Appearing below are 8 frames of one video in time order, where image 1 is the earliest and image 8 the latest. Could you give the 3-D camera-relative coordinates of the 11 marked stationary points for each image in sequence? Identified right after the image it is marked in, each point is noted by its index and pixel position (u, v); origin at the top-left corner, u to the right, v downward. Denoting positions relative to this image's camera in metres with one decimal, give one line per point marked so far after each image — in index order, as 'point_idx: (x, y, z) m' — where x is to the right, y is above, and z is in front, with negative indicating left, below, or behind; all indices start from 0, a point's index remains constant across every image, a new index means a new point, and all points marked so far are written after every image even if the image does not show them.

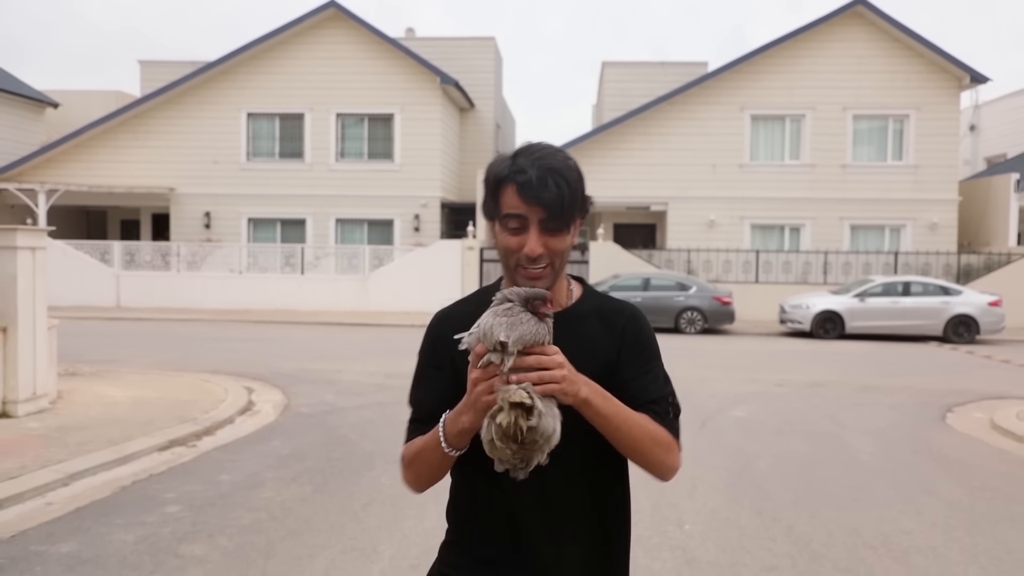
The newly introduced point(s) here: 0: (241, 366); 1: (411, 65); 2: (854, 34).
0: (-4.3, -1.3, +10.5) m
1: (-2.9, +6.4, +18.6) m
2: (+9.4, +7.0, +17.8) m
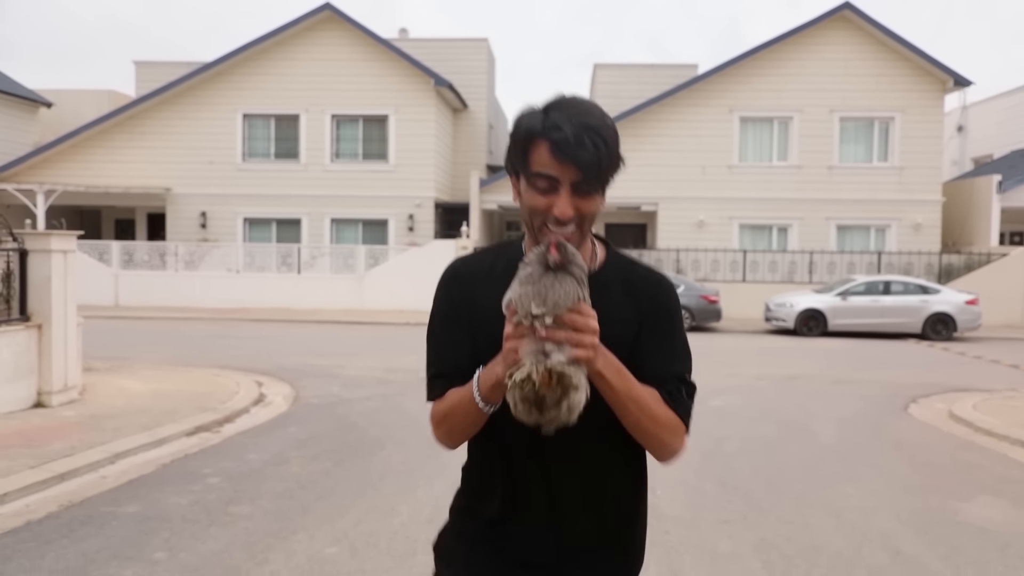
0: (-4.4, -1.3, +11.1) m
1: (-3.1, +6.4, +19.2) m
2: (+9.2, +7.1, +18.4) m
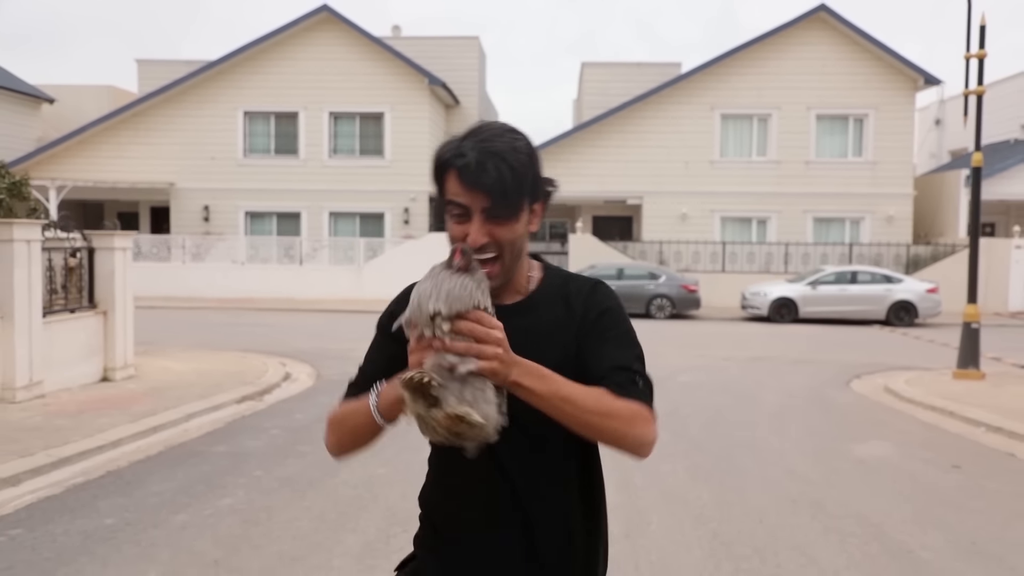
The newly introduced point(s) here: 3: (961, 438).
0: (-4.5, -1.2, +12.2) m
1: (-3.4, +6.7, +20.3) m
2: (+8.9, +7.4, +19.7) m
3: (+4.7, -1.8, +7.2) m
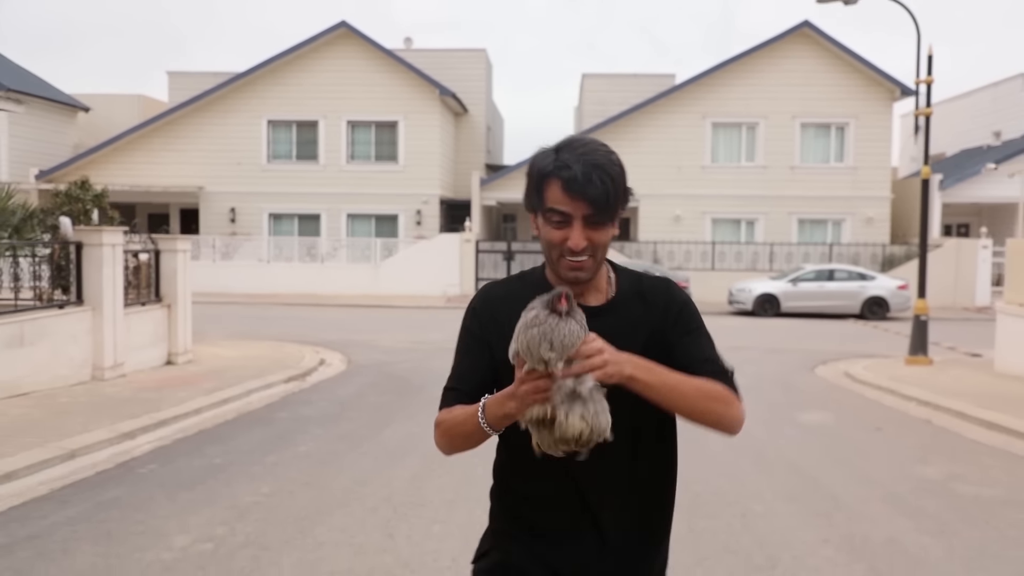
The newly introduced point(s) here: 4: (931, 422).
0: (-4.4, -1.1, +13.7) m
1: (-3.2, +6.8, +21.7) m
2: (+9.1, +7.5, +21.1) m
3: (+4.8, -1.8, +8.6) m
4: (+5.5, -1.8, +8.9) m
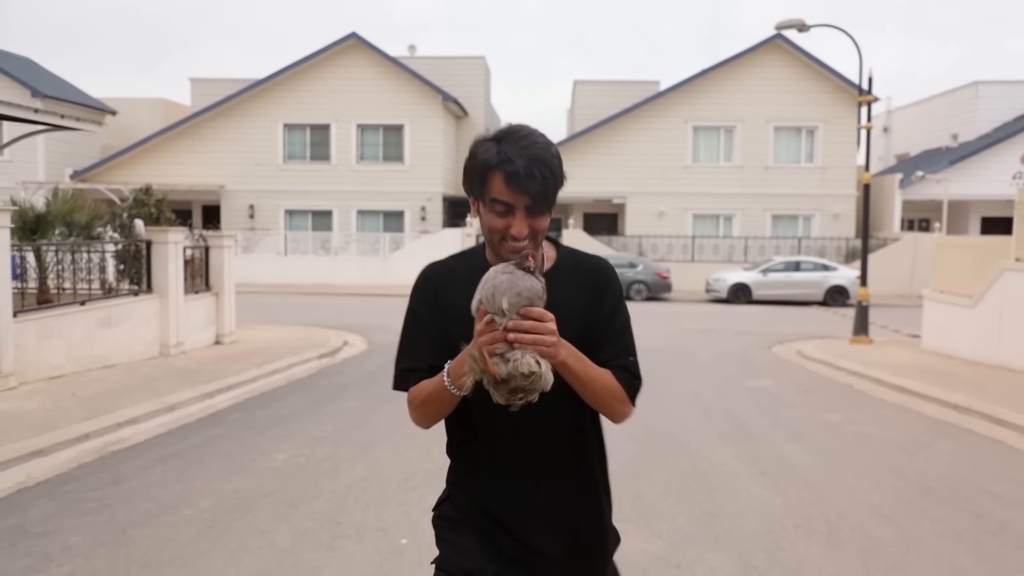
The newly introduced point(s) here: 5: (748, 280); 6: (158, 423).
0: (-4.4, -0.9, +15.6) m
1: (-3.3, +7.2, +23.5) m
2: (+9.0, +7.8, +22.9) m
3: (+4.8, -1.6, +10.6) m
4: (+5.5, -1.6, +10.9) m
5: (+7.0, +0.2, +19.7) m
6: (-4.3, -1.7, +8.3) m
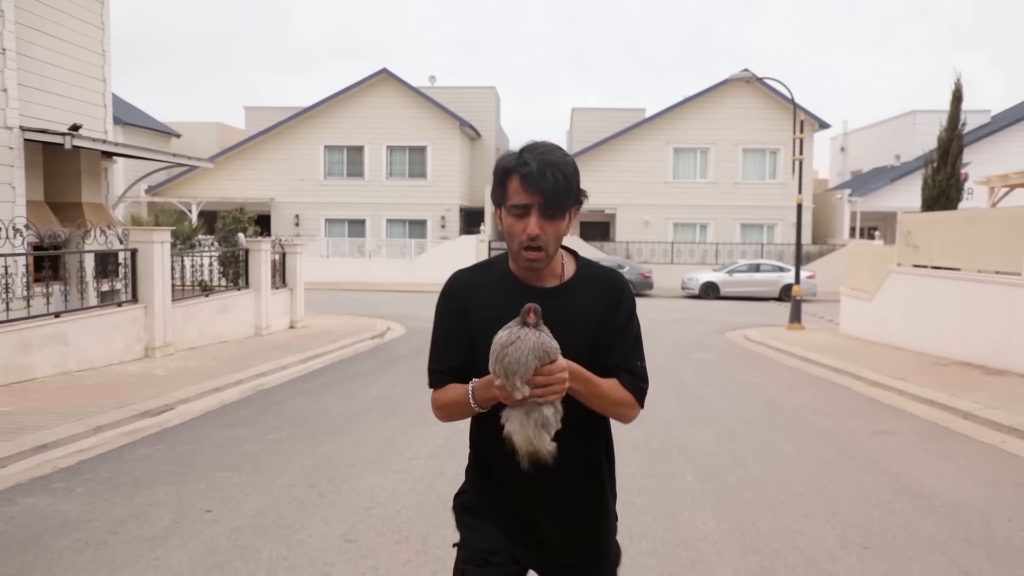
0: (-4.2, -0.8, +19.5) m
1: (-3.0, +7.3, +27.4) m
2: (+9.3, +7.9, +26.7) m
3: (+5.0, -1.5, +14.4) m
4: (+5.6, -1.6, +14.7) m
5: (+7.2, +0.3, +23.5) m
6: (-4.2, -1.6, +12.2) m
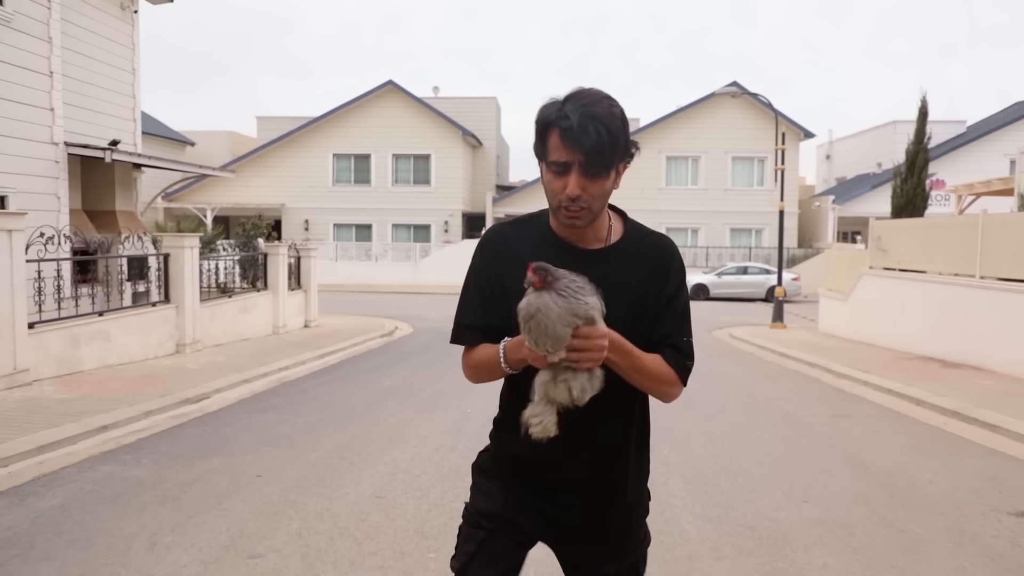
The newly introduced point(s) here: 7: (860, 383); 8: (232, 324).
0: (-4.2, -0.9, +20.7) m
1: (-3.0, +7.2, +28.6) m
2: (+9.3, +7.8, +27.9) m
3: (+5.0, -1.6, +15.6) m
4: (+5.7, -1.6, +15.9) m
5: (+7.2, +0.2, +24.7) m
6: (-4.2, -1.7, +13.4) m
7: (+6.5, -1.8, +12.4) m
8: (-6.6, -0.8, +15.6) m
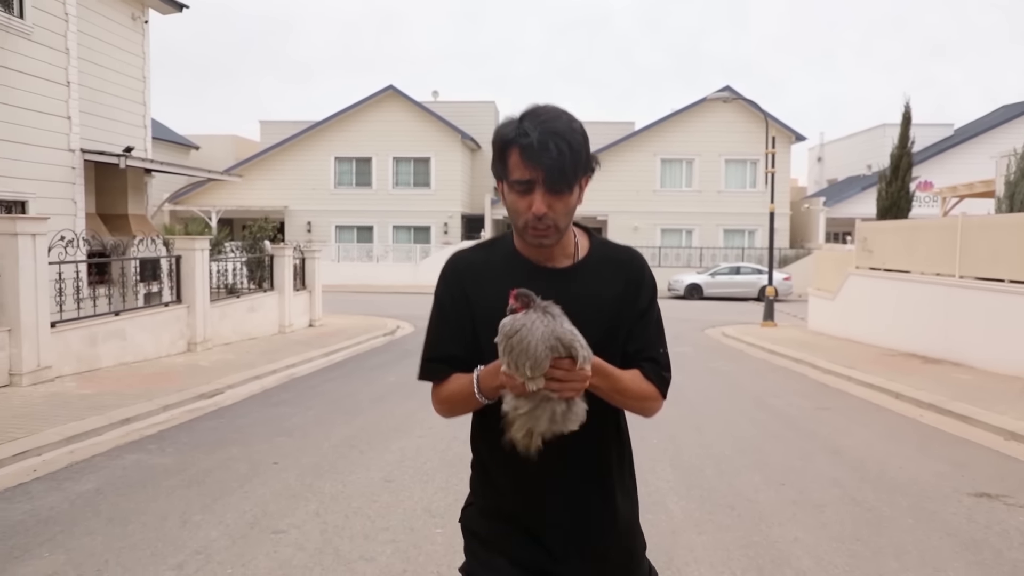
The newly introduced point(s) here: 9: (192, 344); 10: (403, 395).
0: (-4.2, -0.9, +21.2) m
1: (-3.1, +7.2, +29.1) m
2: (+9.2, +7.8, +28.5) m
3: (+5.0, -1.6, +16.2) m
4: (+5.6, -1.6, +16.4) m
5: (+7.2, +0.3, +25.3) m
6: (-4.2, -1.7, +13.9) m
7: (+6.5, -1.8, +13.0) m
8: (-6.6, -0.9, +16.2) m
9: (-7.0, -1.2, +14.5) m
10: (-1.9, -1.8, +11.4) m
